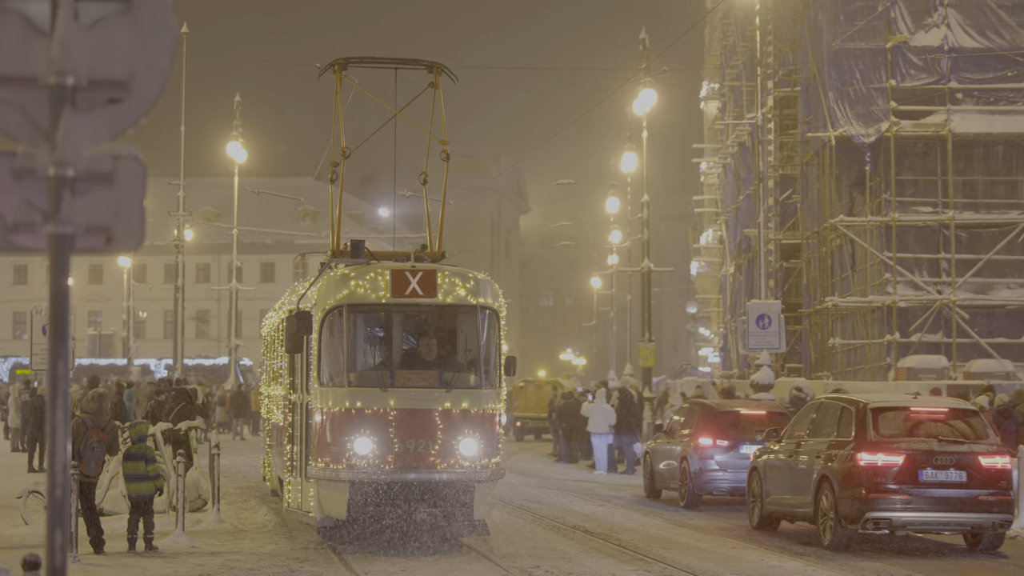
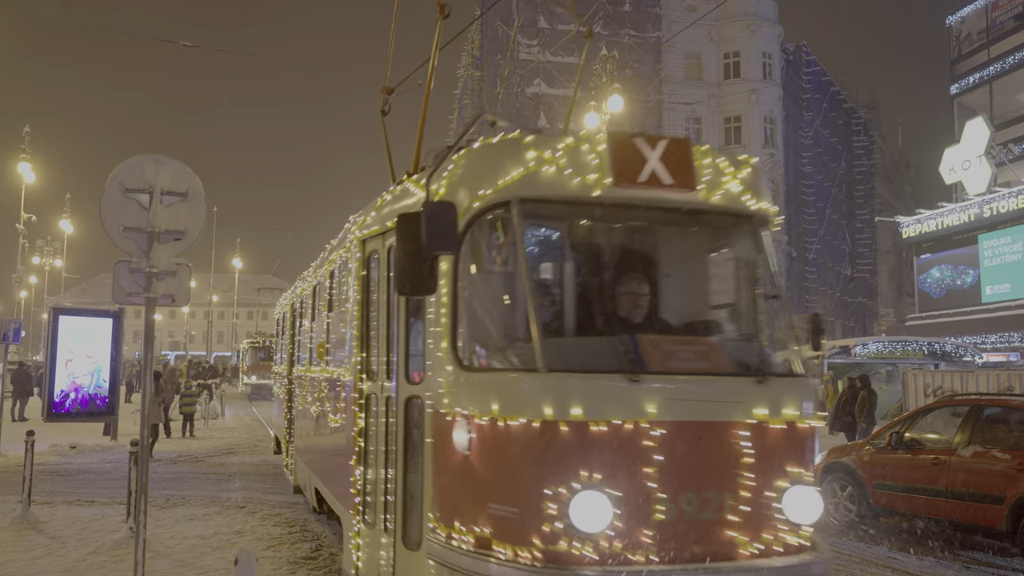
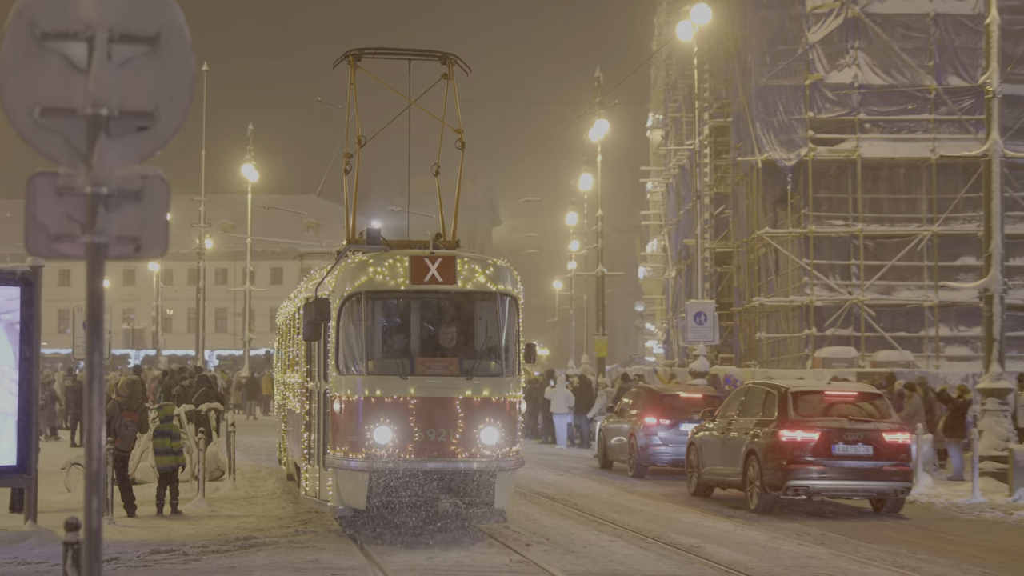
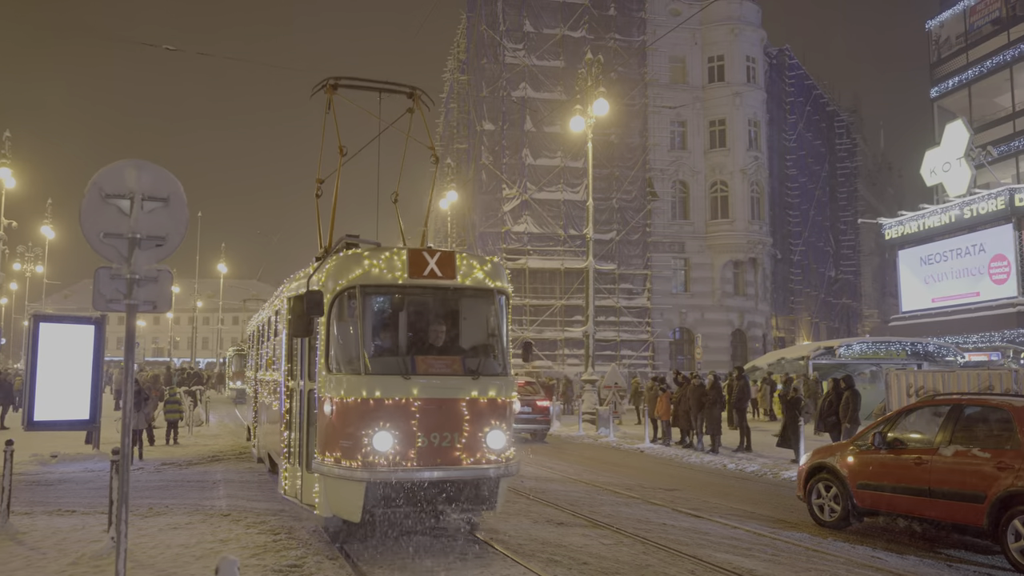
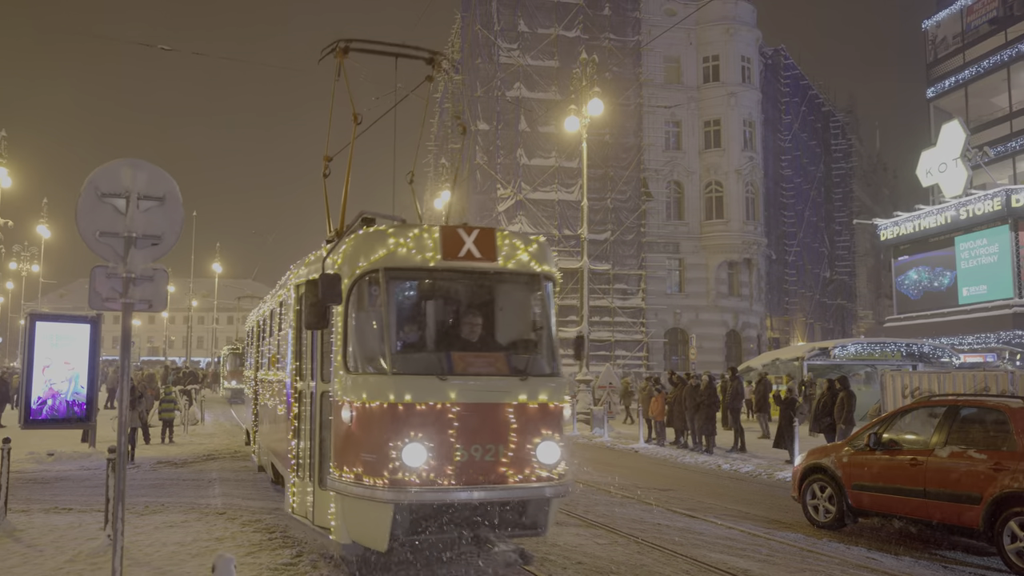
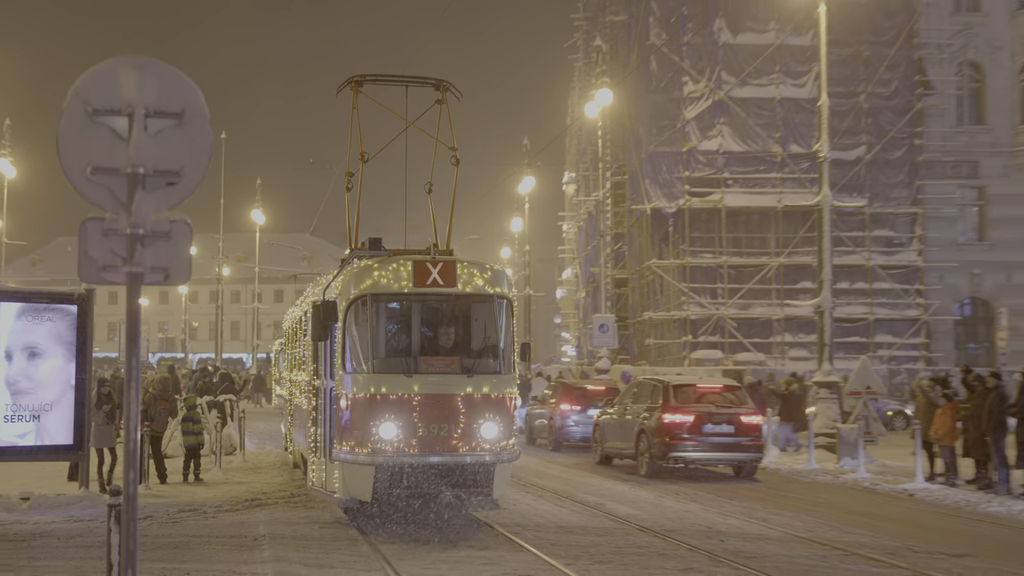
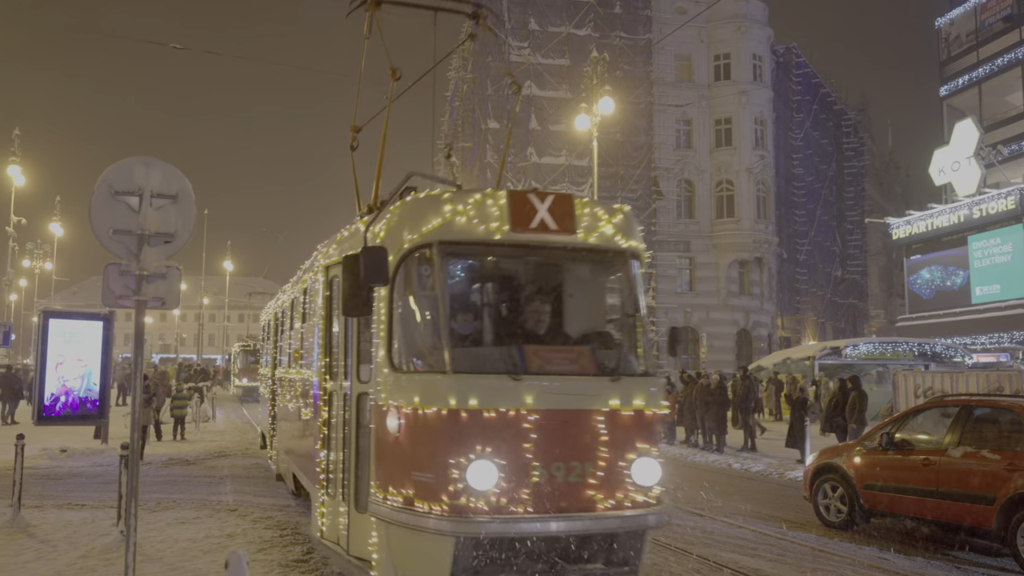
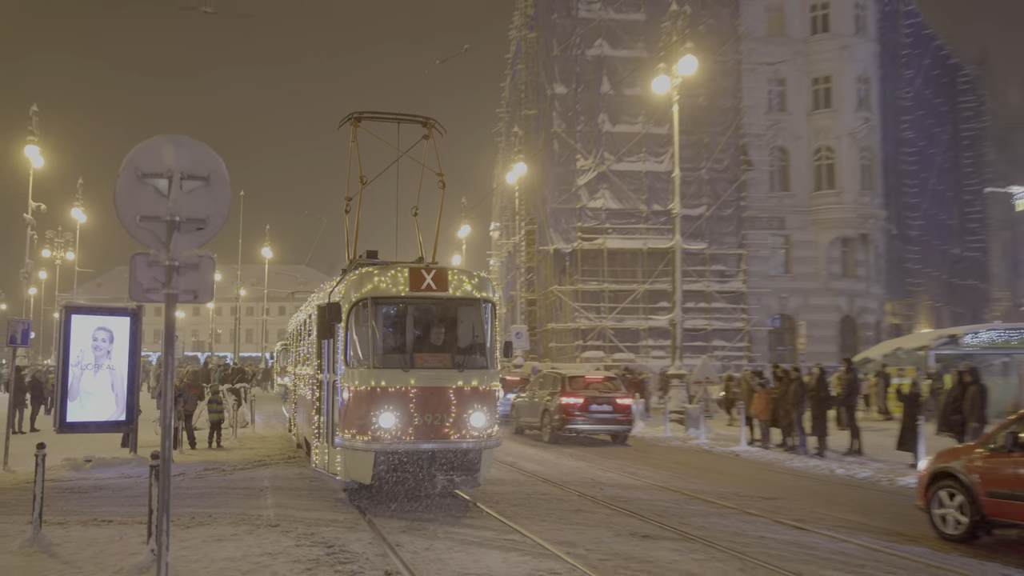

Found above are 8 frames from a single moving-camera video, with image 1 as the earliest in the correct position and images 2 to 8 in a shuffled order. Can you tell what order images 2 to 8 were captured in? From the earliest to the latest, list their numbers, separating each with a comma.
3, 6, 8, 4, 5, 7, 2
